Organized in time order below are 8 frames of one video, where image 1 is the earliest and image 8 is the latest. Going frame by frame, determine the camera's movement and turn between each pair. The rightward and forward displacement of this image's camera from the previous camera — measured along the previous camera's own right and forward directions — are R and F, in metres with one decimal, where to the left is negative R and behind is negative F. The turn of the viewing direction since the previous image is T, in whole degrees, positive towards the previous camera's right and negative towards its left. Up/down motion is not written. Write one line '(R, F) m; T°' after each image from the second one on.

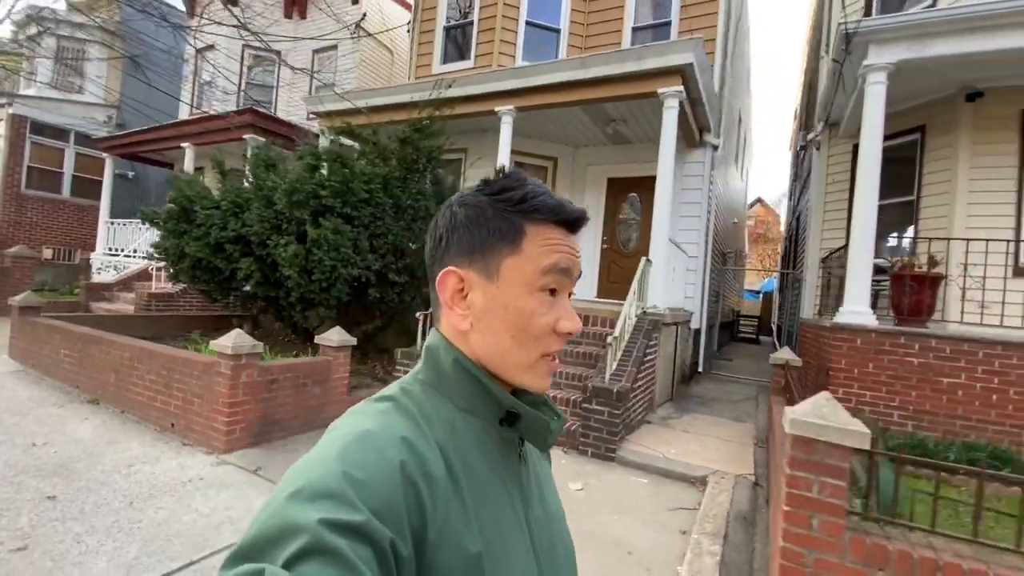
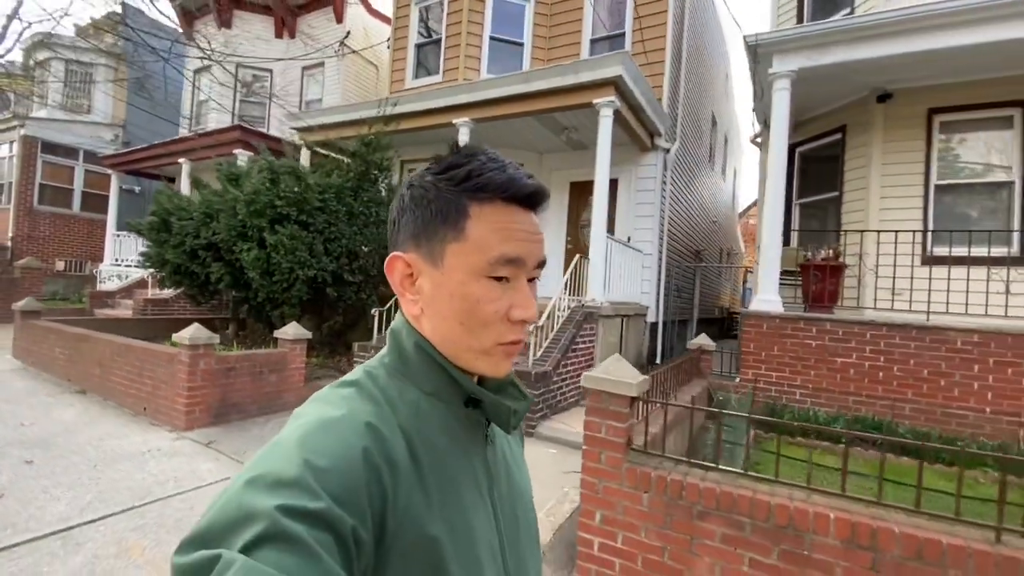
(+0.8, -0.5) m; -2°
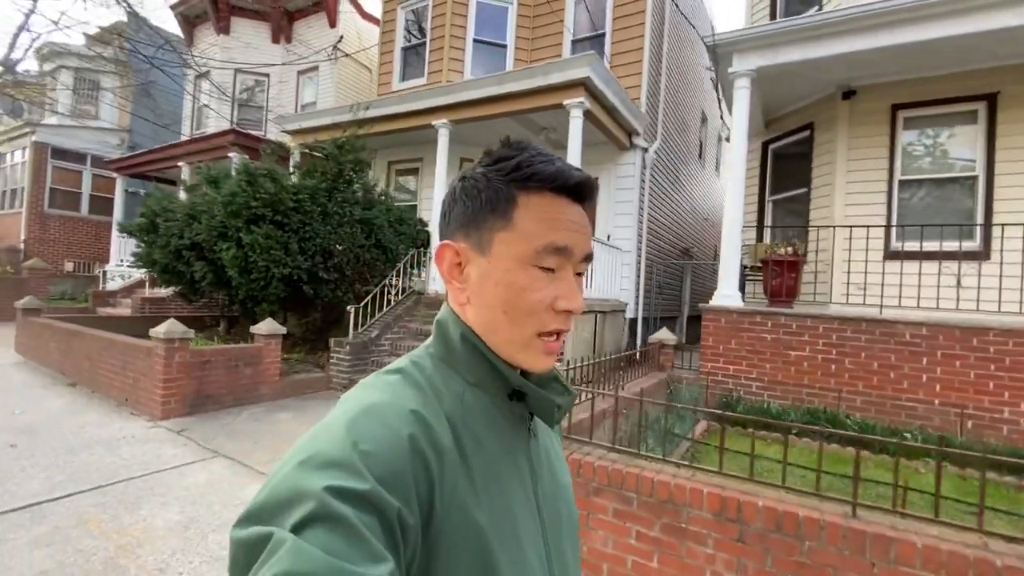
(+0.5, -0.2) m; -1°
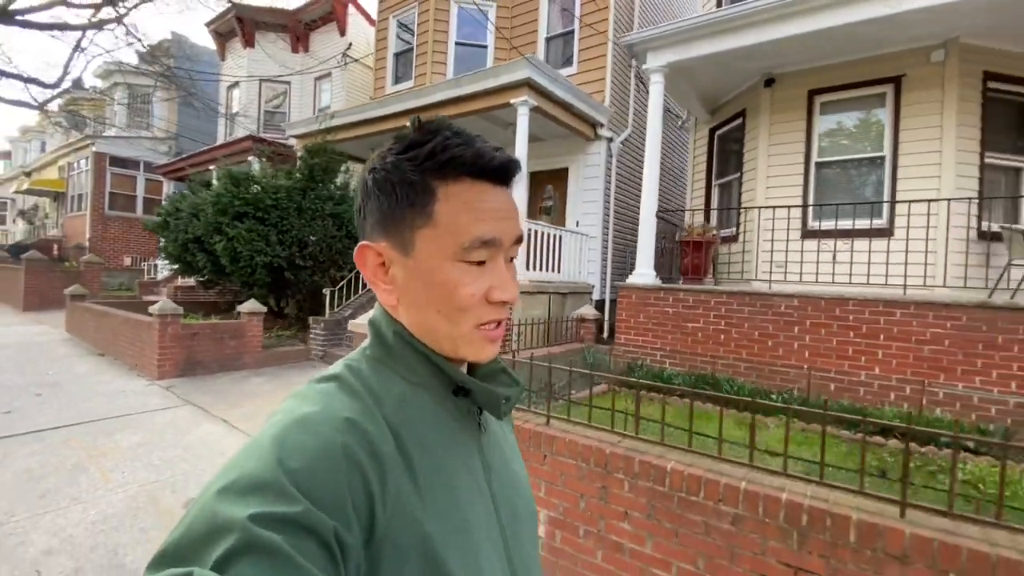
(+1.4, -0.7) m; -6°
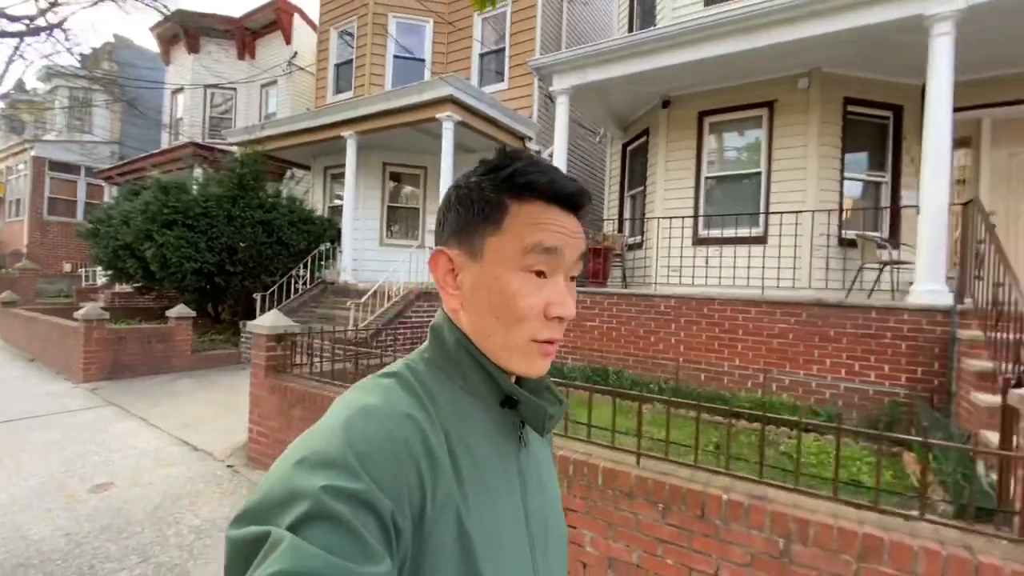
(+0.7, -0.5) m; +4°
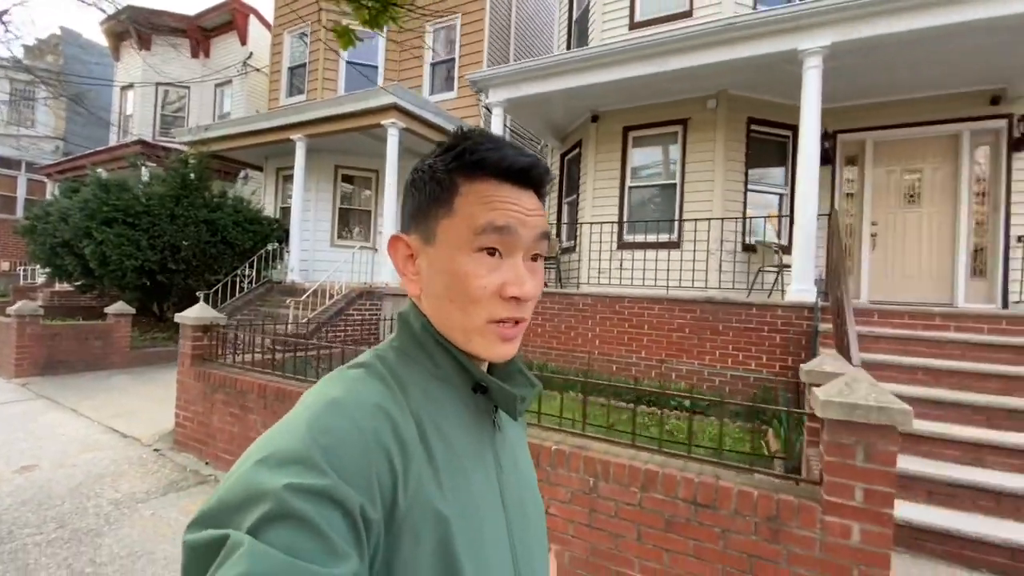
(+0.5, -0.5) m; +4°
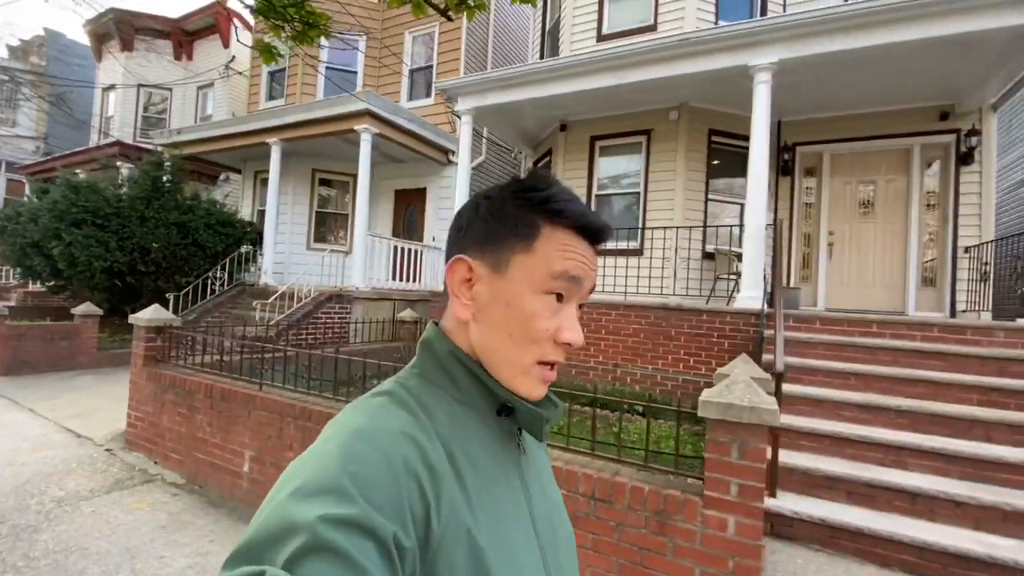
(+0.4, -0.1) m; +1°
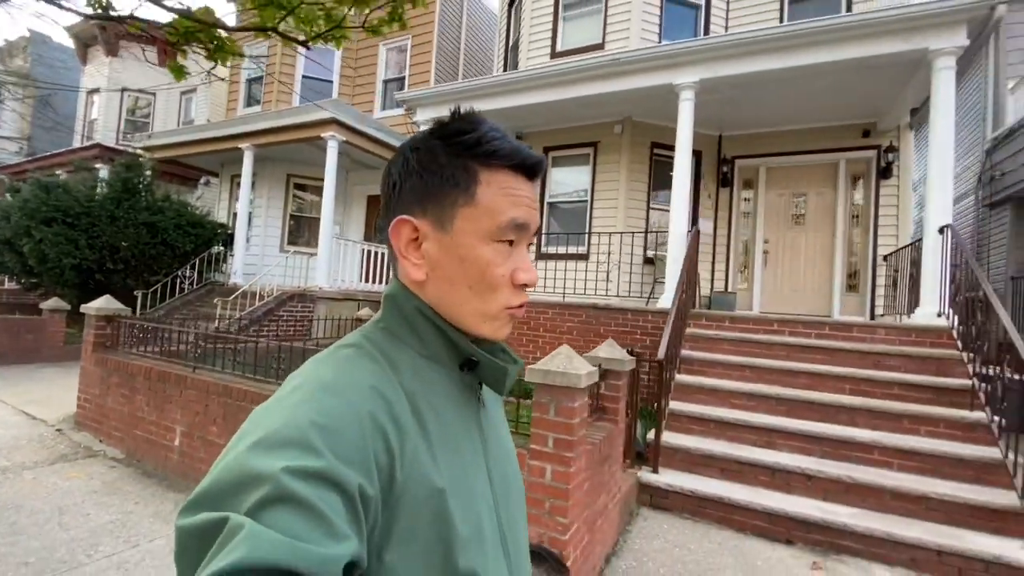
(+0.7, -0.4) m; +1°
